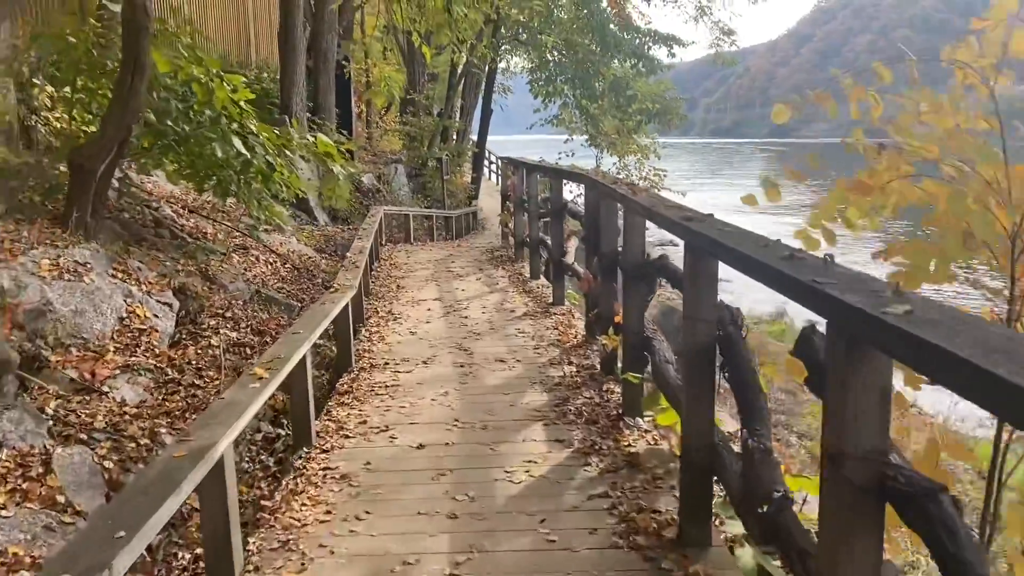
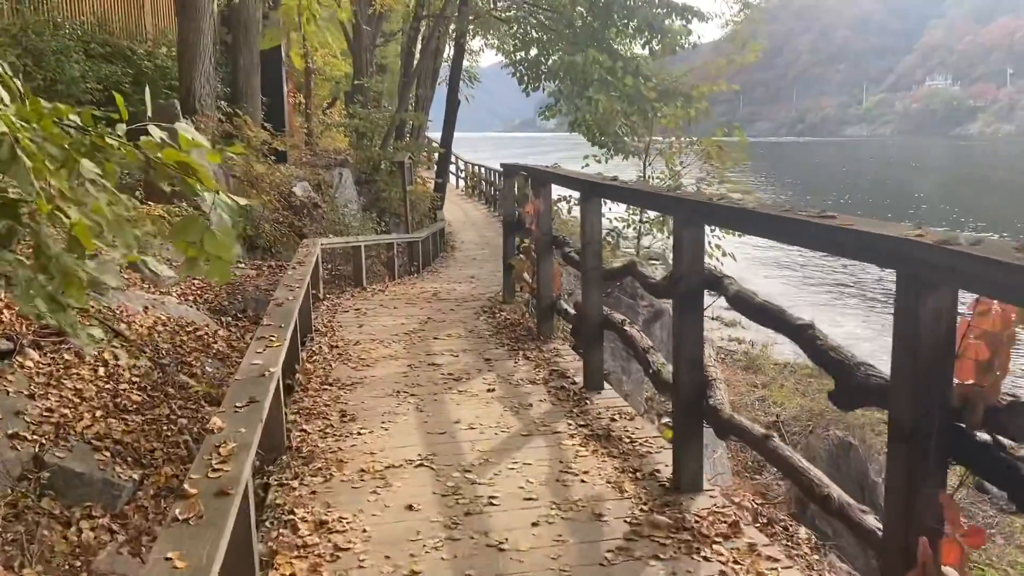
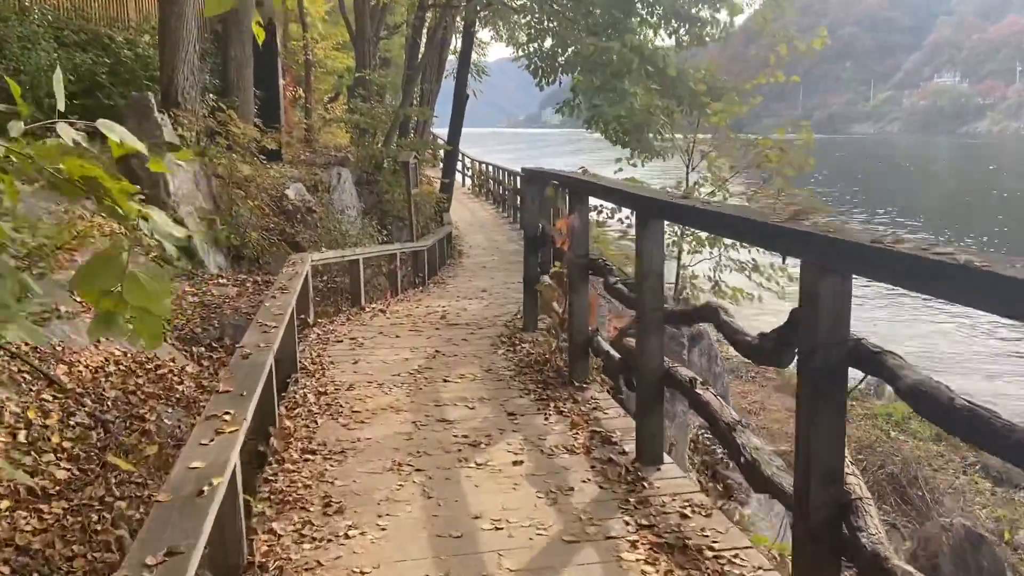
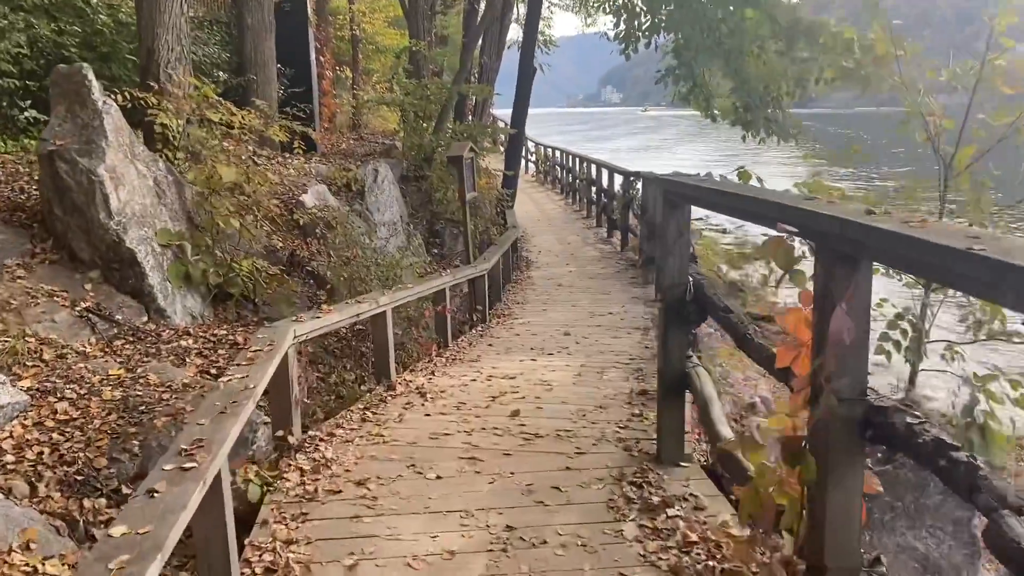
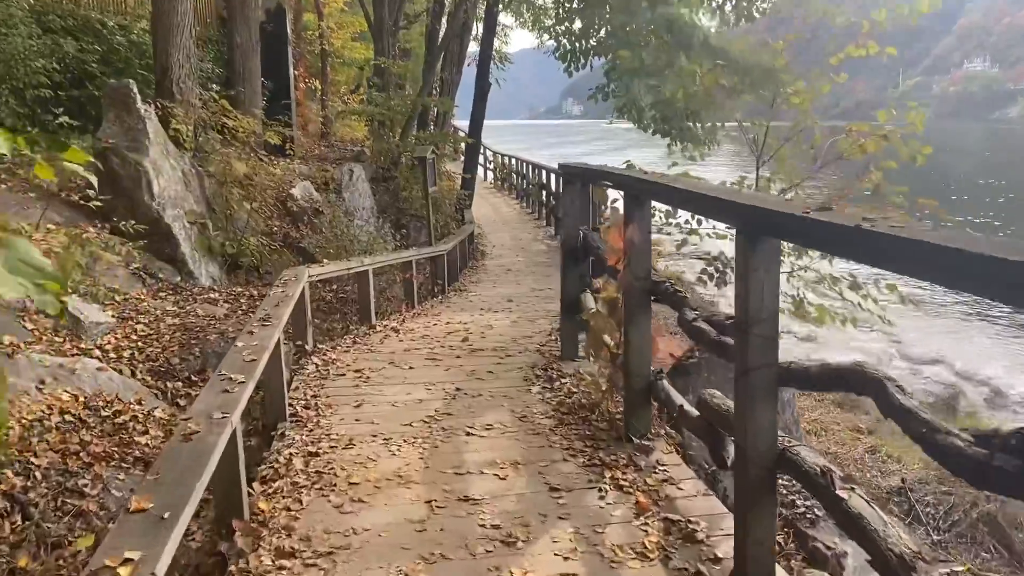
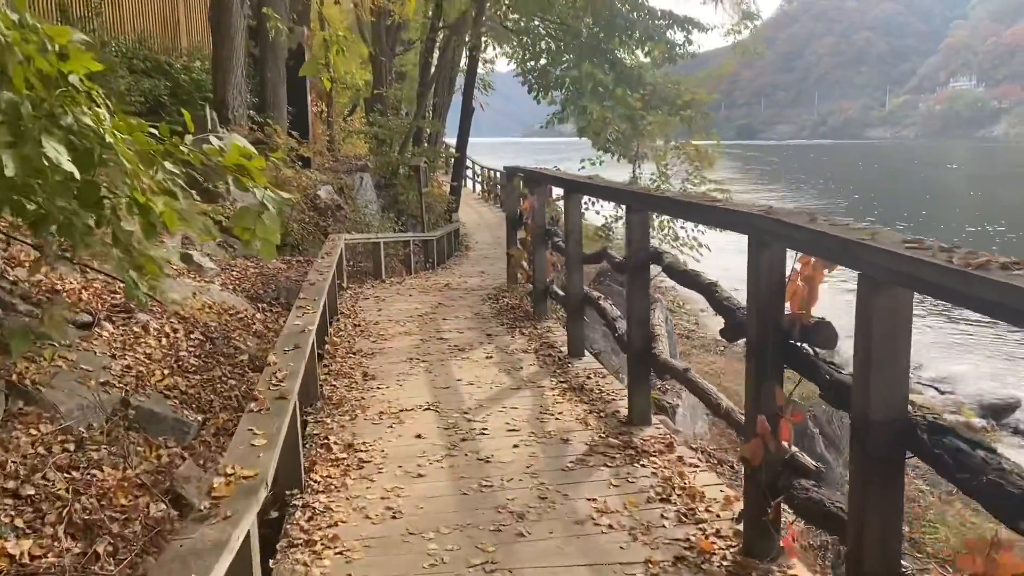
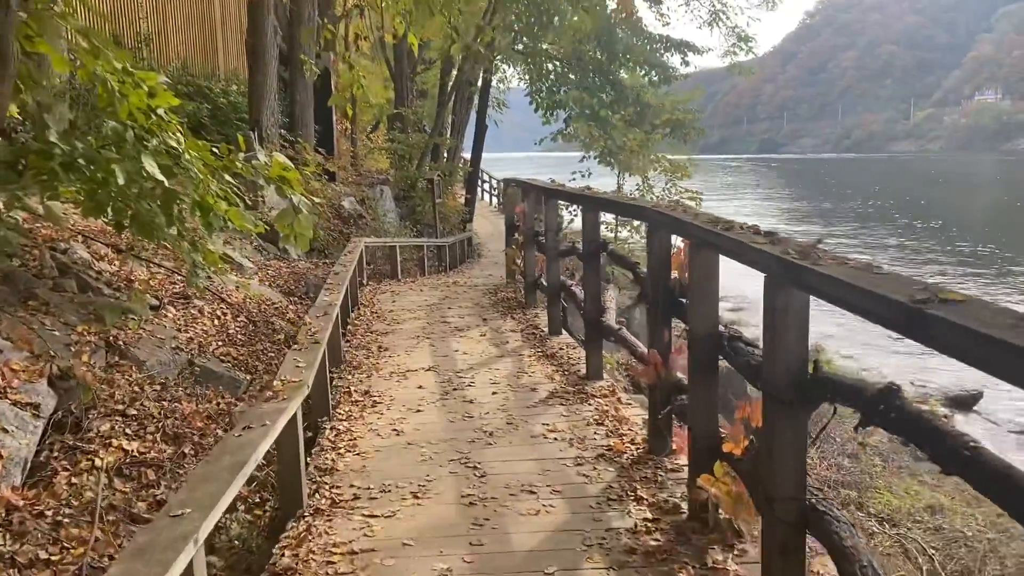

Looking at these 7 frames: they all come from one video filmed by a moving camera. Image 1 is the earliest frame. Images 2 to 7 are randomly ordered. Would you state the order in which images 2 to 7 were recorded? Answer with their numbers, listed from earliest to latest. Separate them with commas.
7, 6, 2, 3, 5, 4
